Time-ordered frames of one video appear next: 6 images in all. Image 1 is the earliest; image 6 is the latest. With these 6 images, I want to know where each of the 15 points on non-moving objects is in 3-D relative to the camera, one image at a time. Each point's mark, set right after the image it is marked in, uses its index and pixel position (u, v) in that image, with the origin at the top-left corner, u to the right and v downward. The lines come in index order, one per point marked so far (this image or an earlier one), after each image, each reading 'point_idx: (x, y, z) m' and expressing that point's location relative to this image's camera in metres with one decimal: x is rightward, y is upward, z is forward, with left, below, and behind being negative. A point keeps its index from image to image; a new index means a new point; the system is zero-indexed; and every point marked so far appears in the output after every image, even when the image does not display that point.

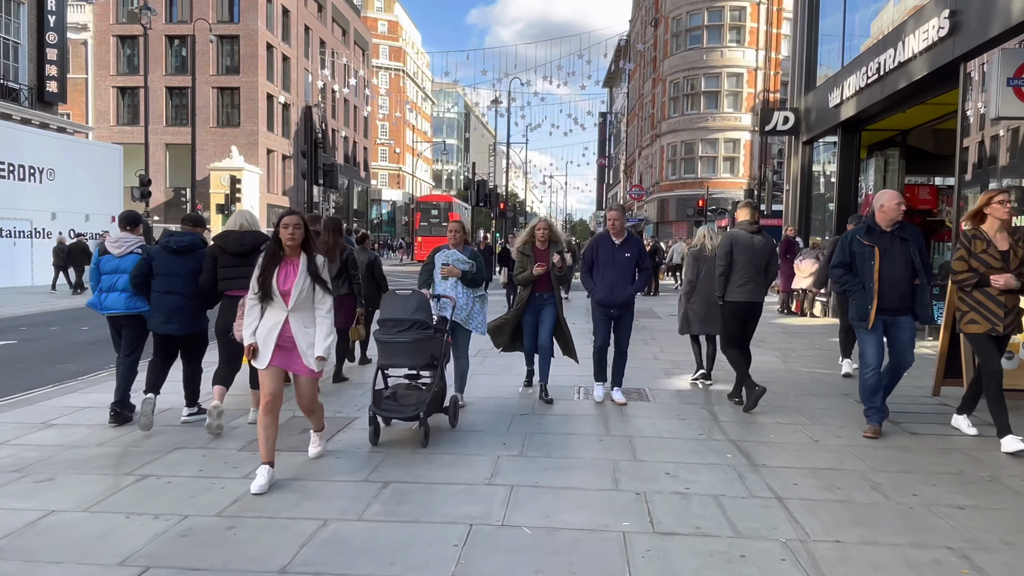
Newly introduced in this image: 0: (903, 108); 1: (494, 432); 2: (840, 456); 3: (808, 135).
0: (+5.3, +2.5, +12.1) m
1: (-0.1, -0.9, +5.4) m
2: (+1.8, -0.9, +4.9) m
3: (+5.2, +2.7, +15.5) m
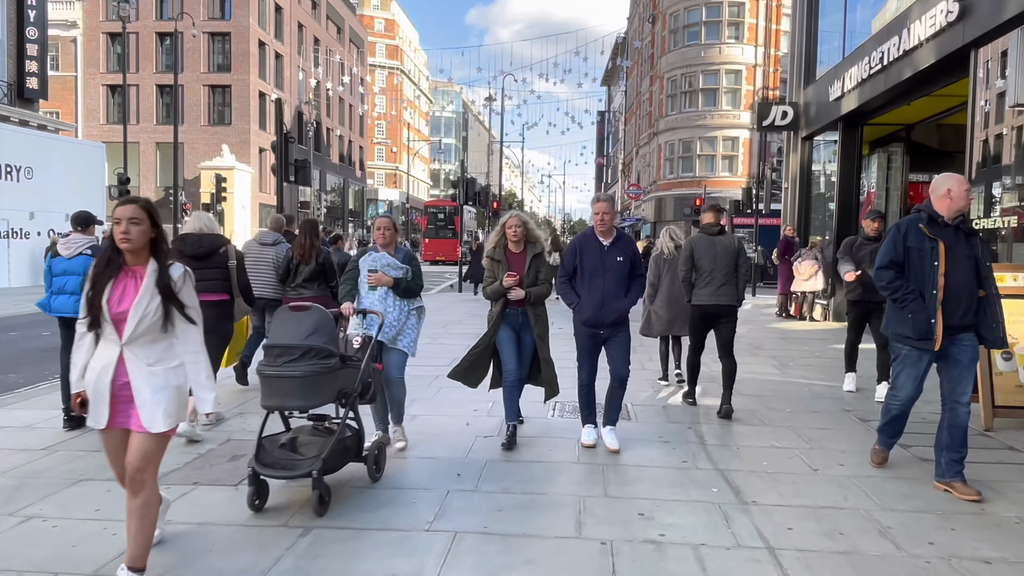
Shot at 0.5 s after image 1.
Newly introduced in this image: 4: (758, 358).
0: (+5.1, +2.4, +11.4) m
1: (-0.4, -0.9, +4.8) m
2: (+1.6, -1.0, +4.3) m
3: (+5.0, +2.6, +14.9) m
4: (+2.6, -0.7, +9.2) m
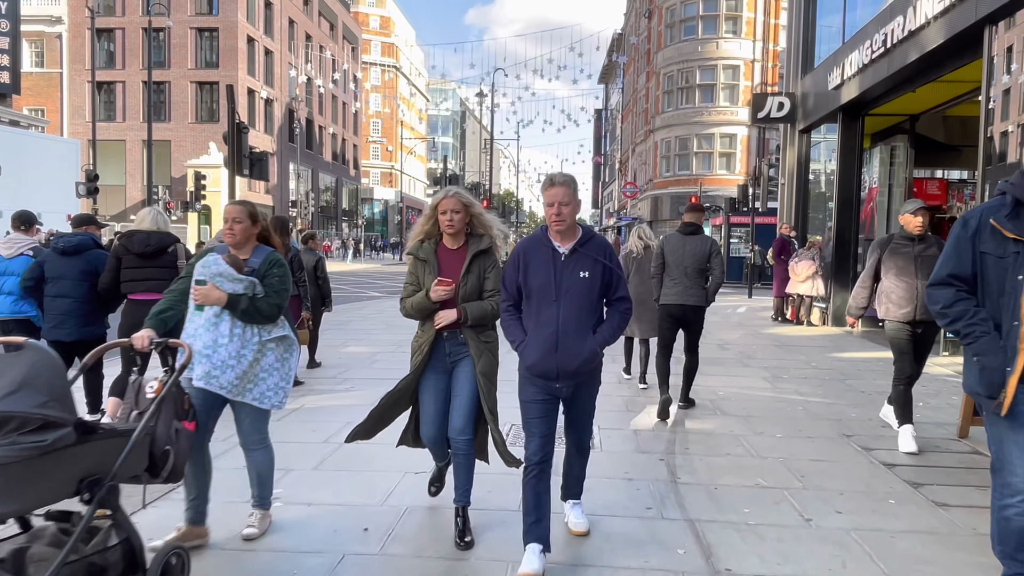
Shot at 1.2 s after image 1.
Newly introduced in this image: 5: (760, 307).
0: (+4.8, +2.4, +10.5) m
1: (-0.7, -1.0, +3.9) m
2: (+1.3, -1.0, +3.4) m
3: (+4.7, +2.6, +14.0) m
4: (+2.2, -0.8, +8.3) m
5: (+4.4, -0.3, +15.6) m
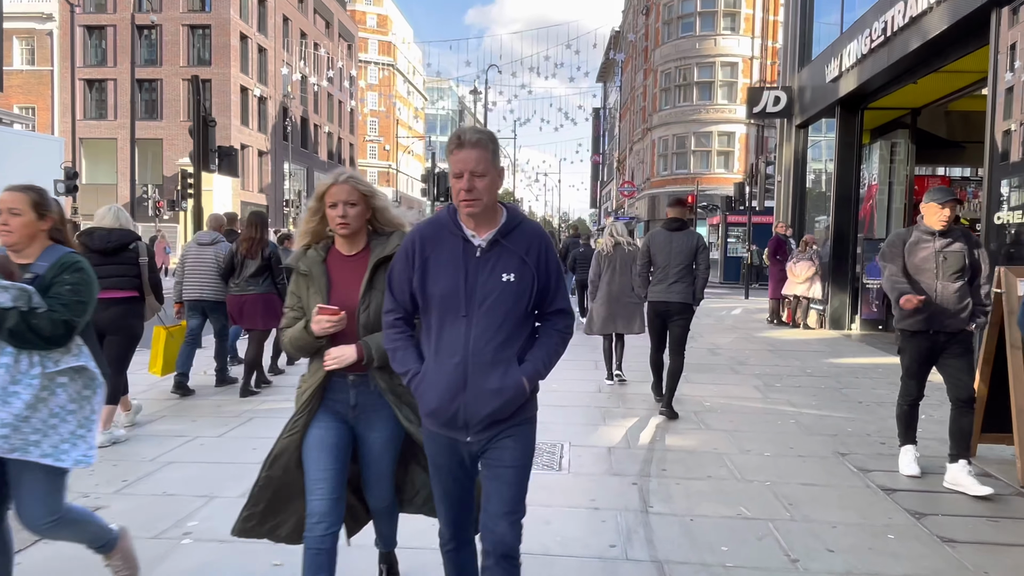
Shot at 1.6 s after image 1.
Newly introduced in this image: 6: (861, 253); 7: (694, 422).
0: (+4.6, +2.4, +10.0) m
1: (-0.9, -1.0, +3.4) m
2: (+1.0, -1.0, +2.9) m
3: (+4.4, +2.6, +13.5) m
4: (+2.0, -0.8, +7.8) m
5: (+4.2, -0.4, +15.1) m
6: (+4.6, +0.5, +11.6) m
7: (+1.2, -0.9, +5.9) m
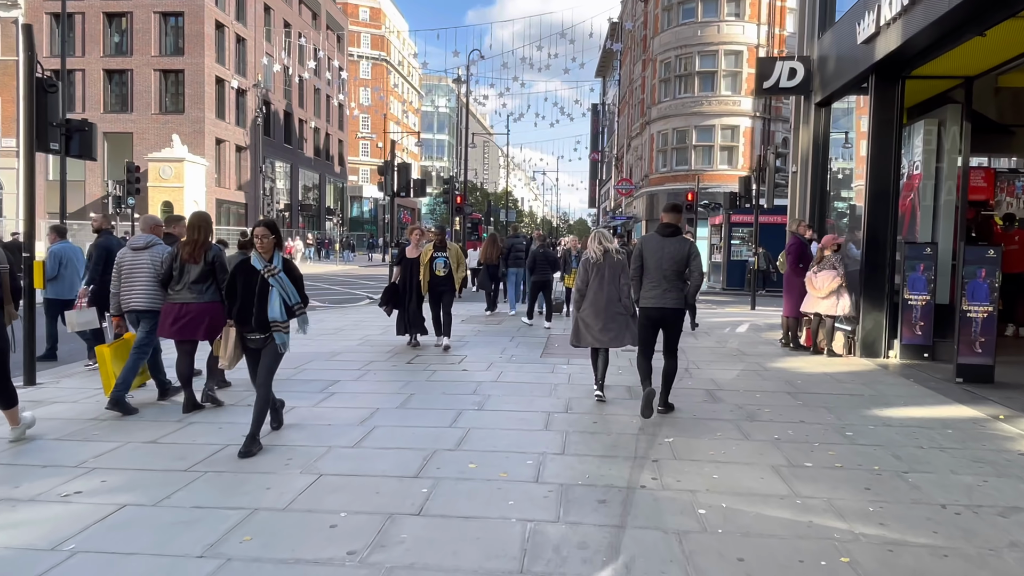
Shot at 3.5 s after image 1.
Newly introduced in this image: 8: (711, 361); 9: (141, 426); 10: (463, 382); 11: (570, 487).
0: (+4.0, +2.2, +7.6) m
1: (-1.5, -1.2, +0.9) m
2: (+0.5, -1.2, +0.4) m
3: (+3.9, +2.4, +11.0) m
4: (+1.4, -1.0, +5.3) m
5: (+3.6, -0.5, +12.6) m
6: (+4.0, +0.3, +9.1) m
7: (+0.6, -1.1, +3.5) m
8: (+2.0, -0.7, +9.1) m
9: (-2.5, -1.0, +6.1) m
10: (-0.4, -0.8, +7.5) m
11: (+0.3, -1.0, +4.5) m
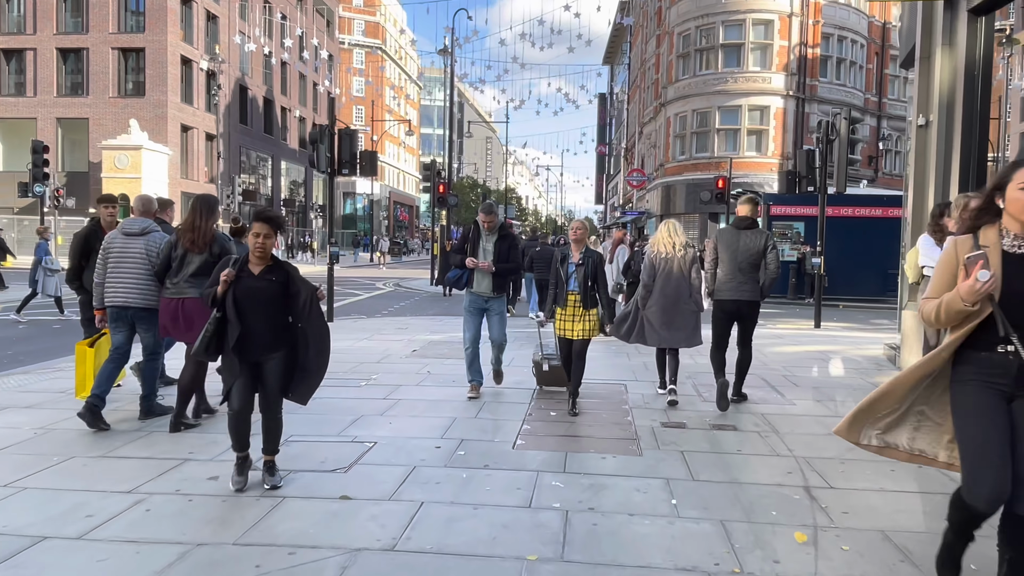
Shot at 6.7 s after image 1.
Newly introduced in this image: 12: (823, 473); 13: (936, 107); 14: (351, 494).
0: (+3.7, +2.0, +3.2) m
1: (-1.8, -1.3, -3.4) m
2: (+0.1, -1.4, -3.9) m
3: (+3.6, +2.2, +6.7) m
4: (+1.1, -1.1, +1.0) m
5: (+3.3, -0.7, +8.2) m
6: (+3.7, +0.1, +4.8) m
7: (+0.3, -1.2, -0.8) m
8: (+1.8, -0.9, +4.8) m
9: (-2.8, -1.1, +1.8) m
10: (-0.7, -1.0, +3.2) m
11: (0.0, -1.2, +0.2) m
12: (+1.6, -0.9, +4.5) m
13: (+3.7, +1.6, +7.5) m
14: (-0.7, -0.9, +4.0) m
